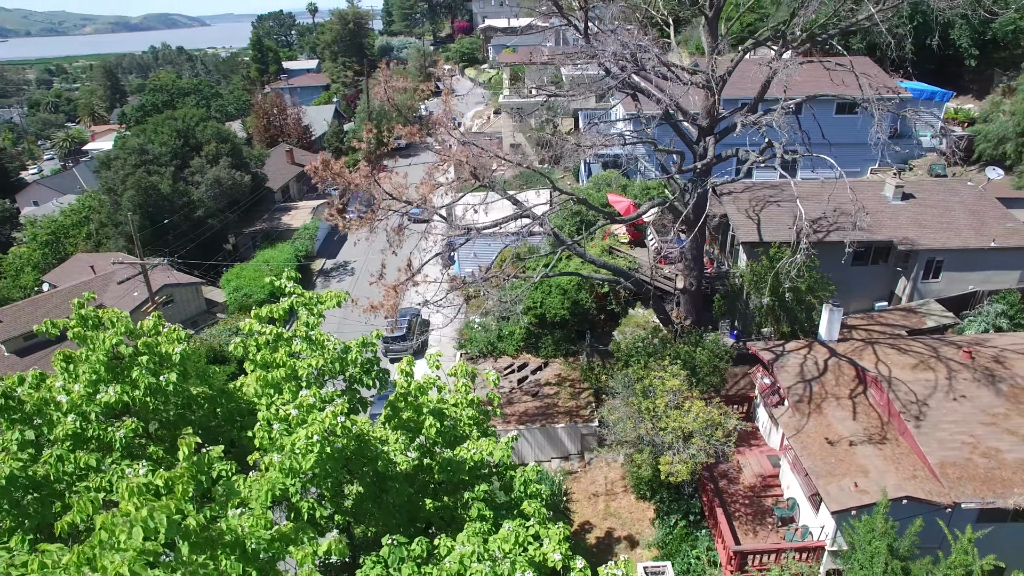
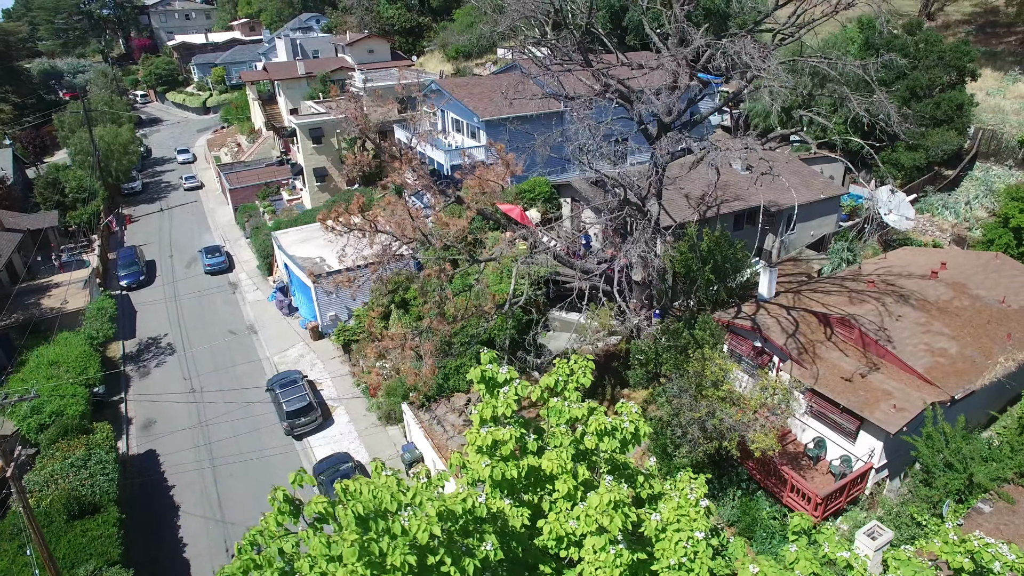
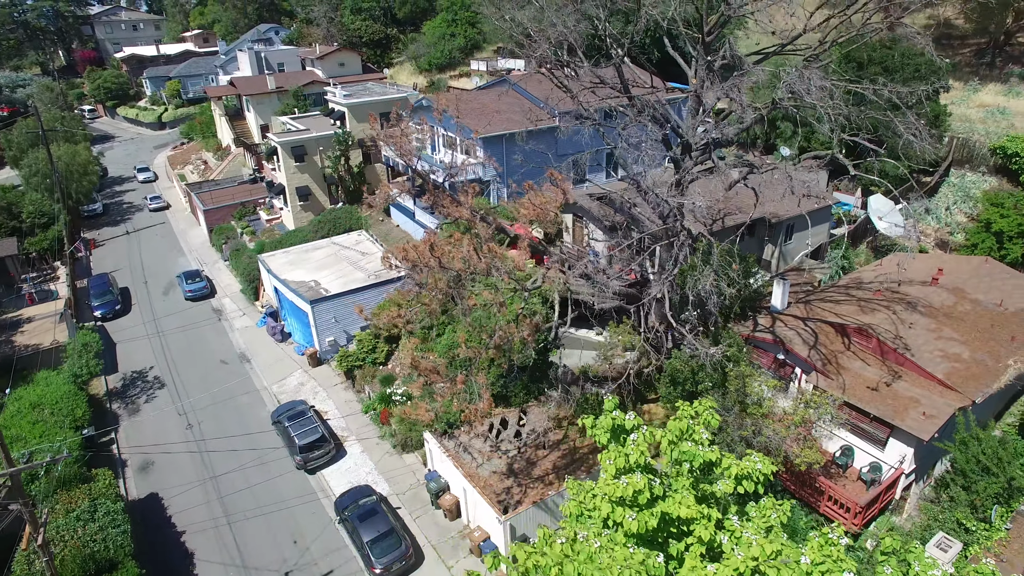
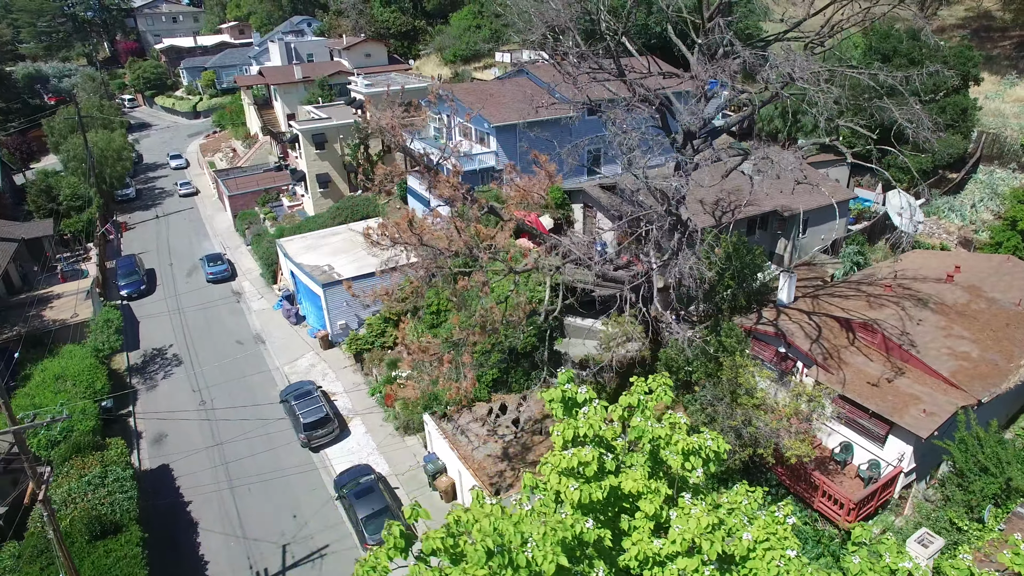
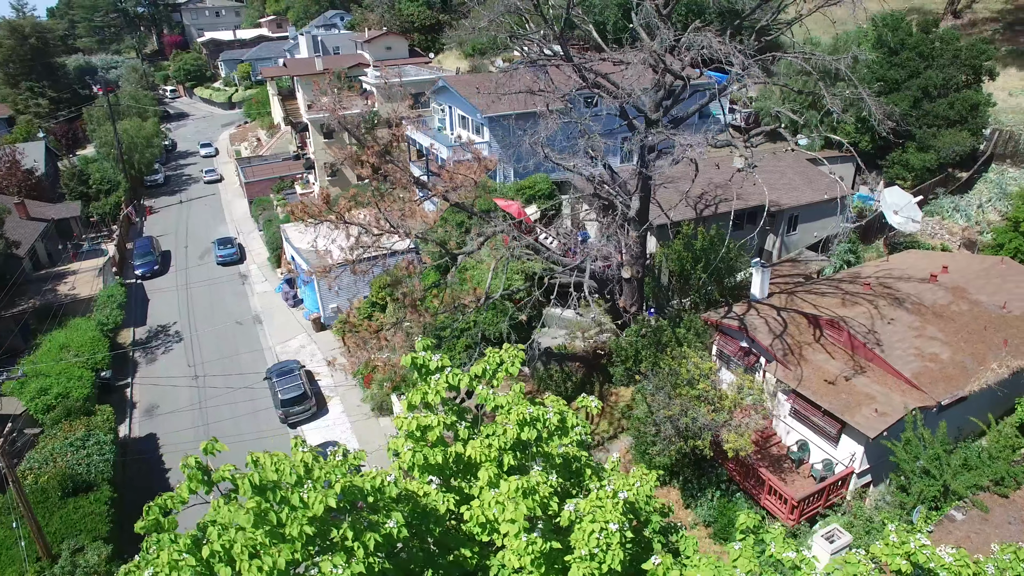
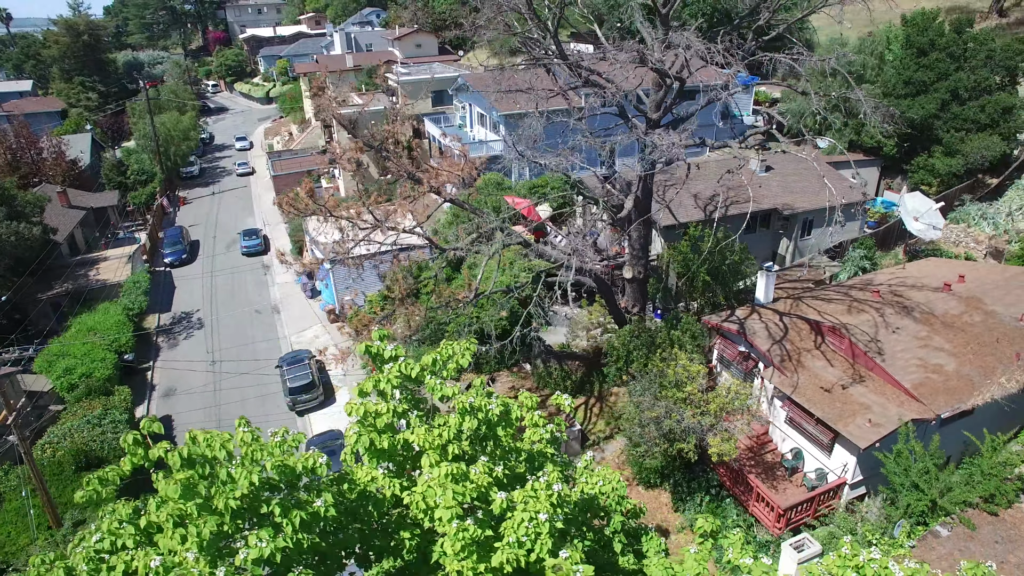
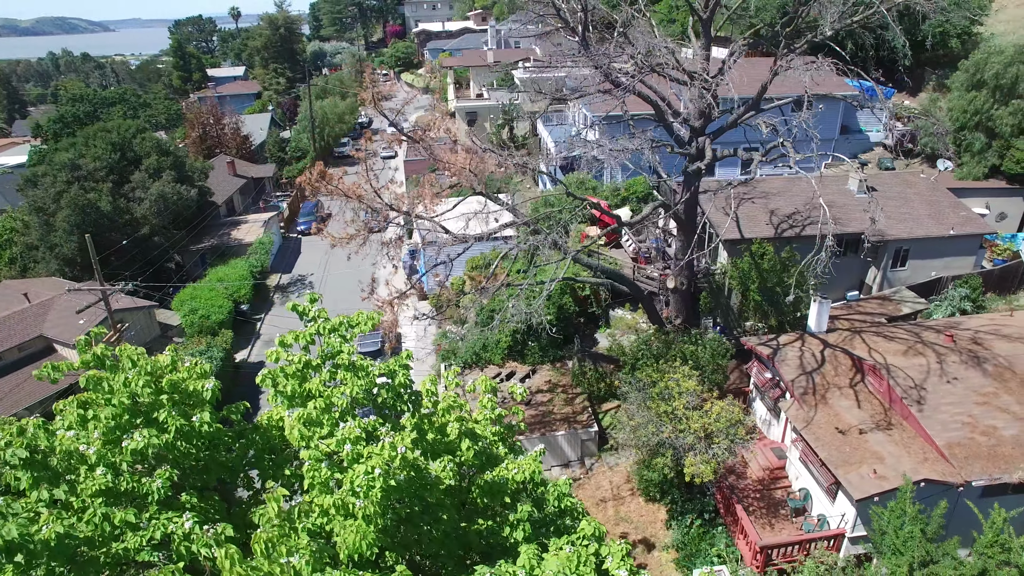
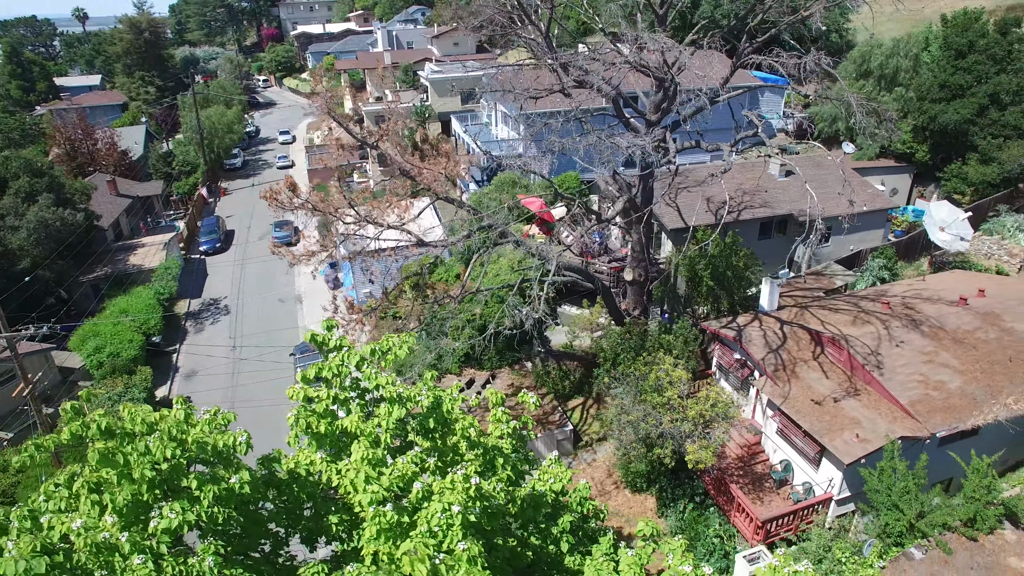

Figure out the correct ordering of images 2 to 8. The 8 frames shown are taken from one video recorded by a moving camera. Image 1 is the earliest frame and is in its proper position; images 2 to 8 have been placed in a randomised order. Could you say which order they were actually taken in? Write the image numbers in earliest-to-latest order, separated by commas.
7, 8, 6, 5, 2, 4, 3
